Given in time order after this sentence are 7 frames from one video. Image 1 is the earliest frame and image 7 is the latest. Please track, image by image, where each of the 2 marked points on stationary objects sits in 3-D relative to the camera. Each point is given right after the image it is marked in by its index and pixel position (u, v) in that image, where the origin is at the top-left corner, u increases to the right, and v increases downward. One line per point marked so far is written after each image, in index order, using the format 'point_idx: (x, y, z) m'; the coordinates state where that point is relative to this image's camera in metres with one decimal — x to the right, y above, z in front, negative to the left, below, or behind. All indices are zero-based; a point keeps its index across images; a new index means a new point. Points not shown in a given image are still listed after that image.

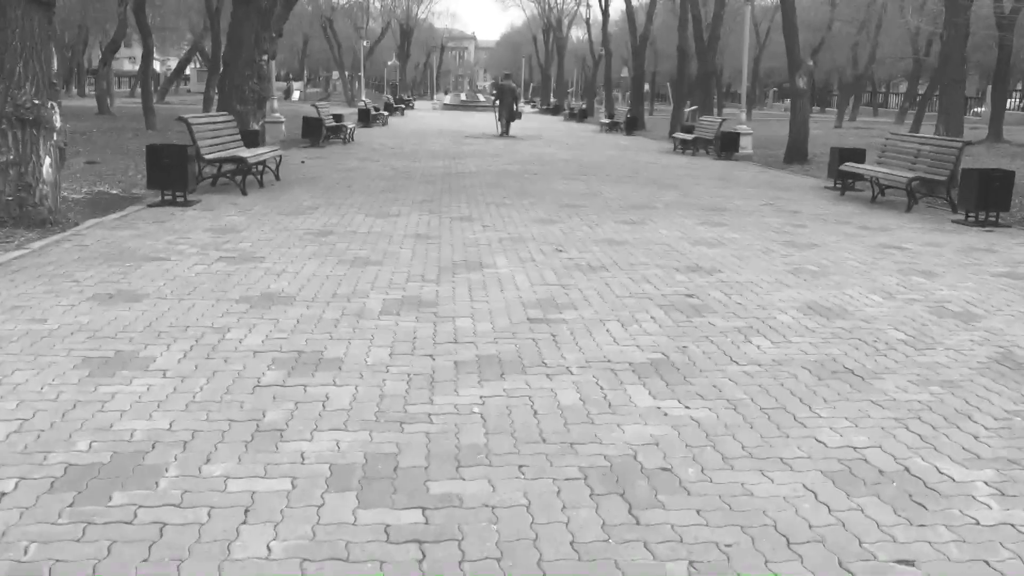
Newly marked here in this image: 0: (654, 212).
0: (+5.0, +2.7, +13.1) m
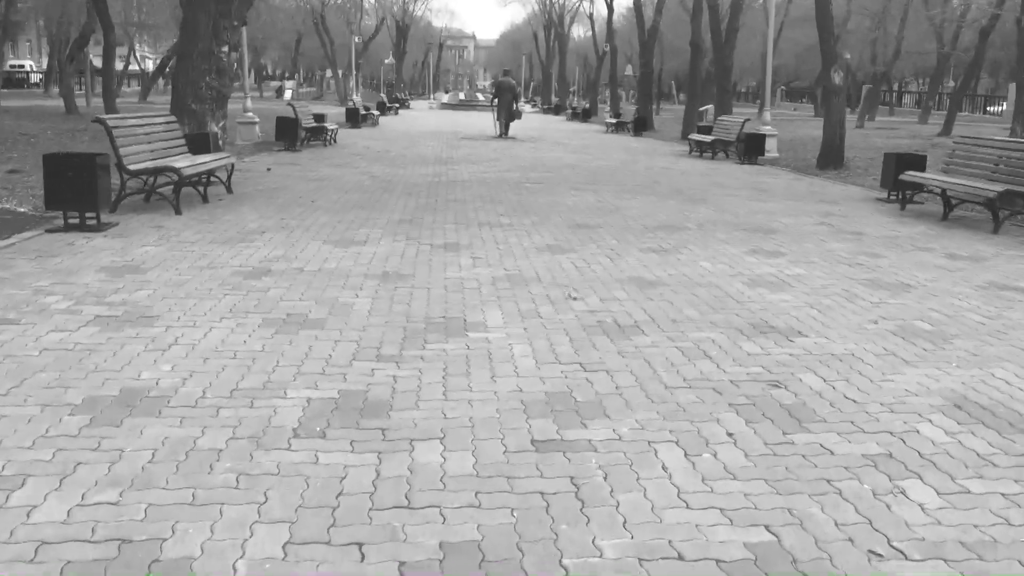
0: (+4.9, +1.5, +10.6) m
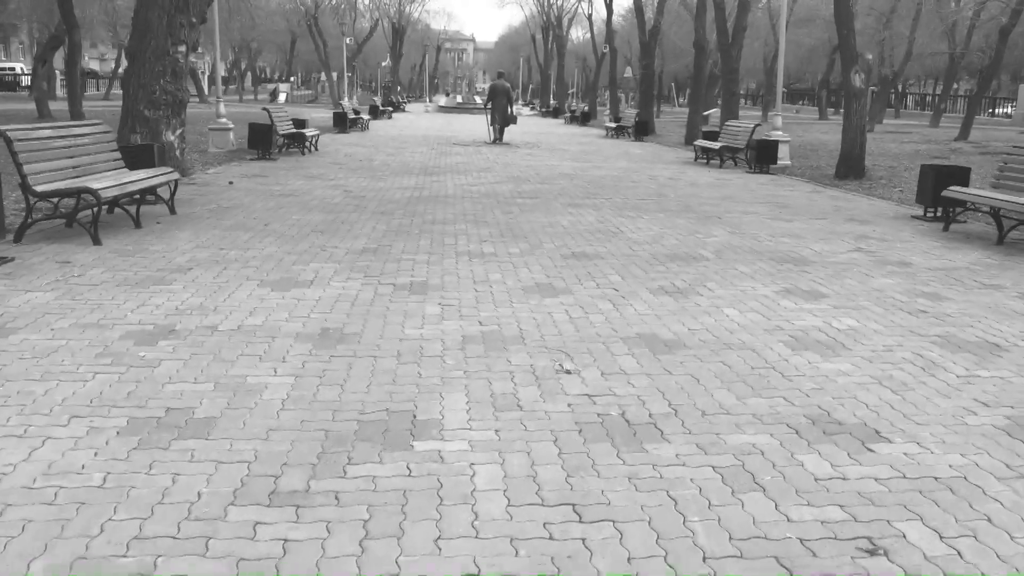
0: (+4.5, +0.4, +8.8) m
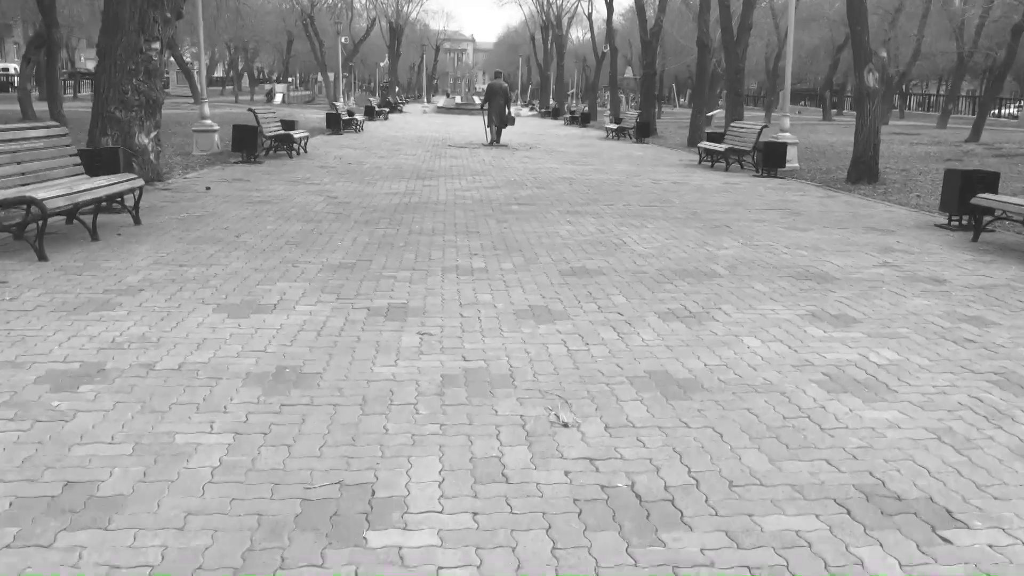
0: (+4.4, 0.0, +7.9) m
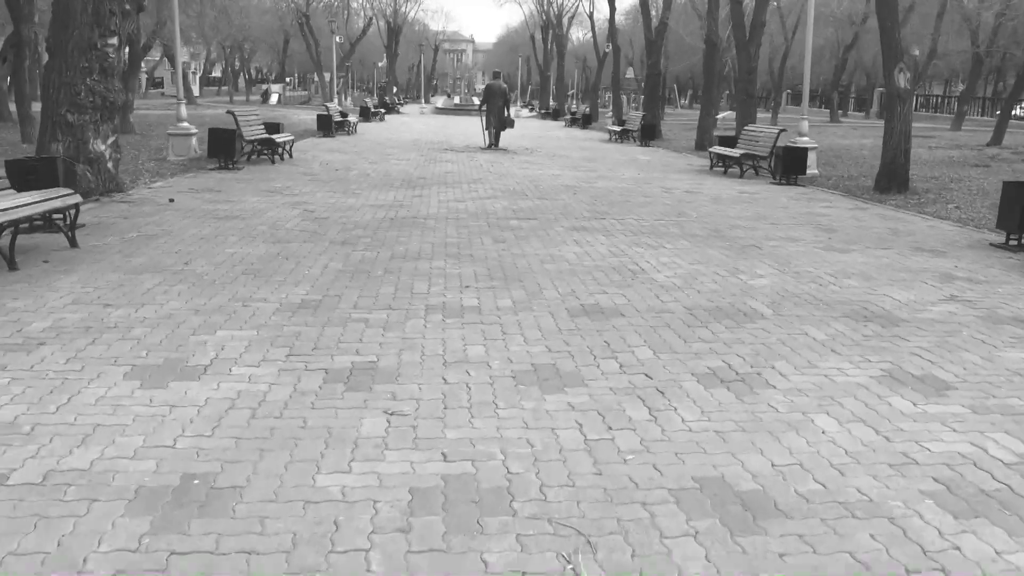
0: (+4.3, -0.8, +6.4) m
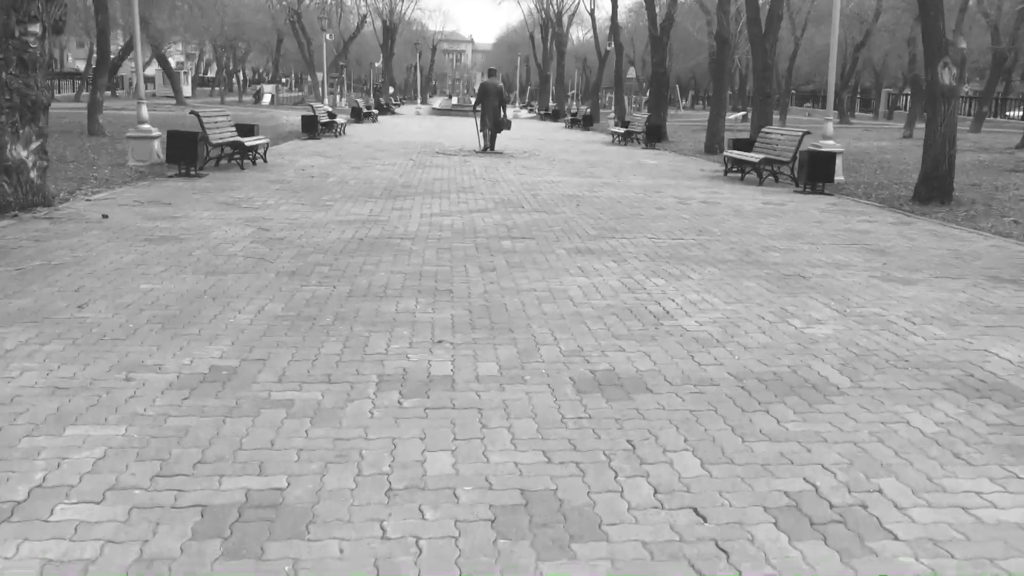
0: (+4.1, -1.7, +4.5) m
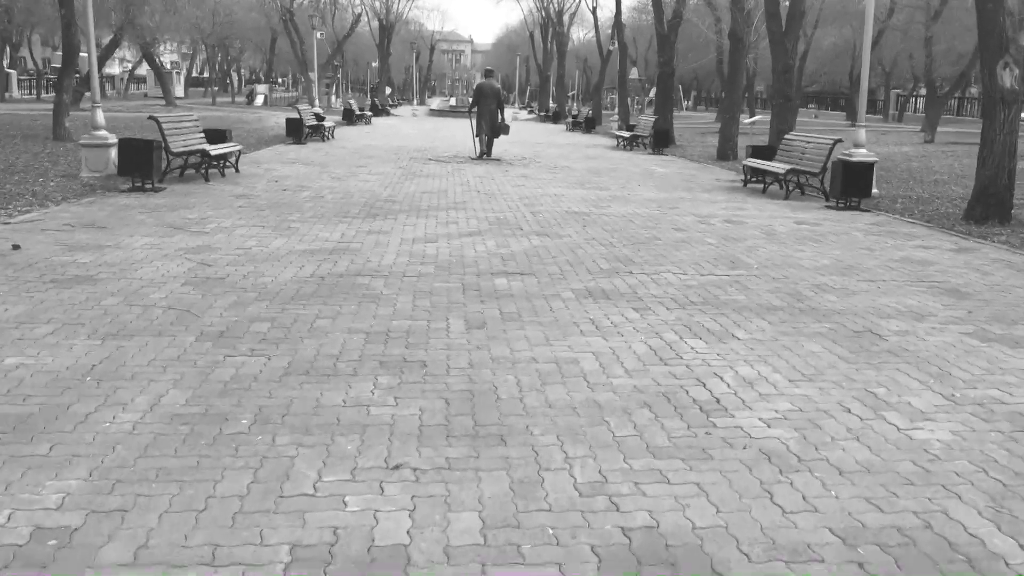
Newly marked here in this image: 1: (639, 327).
0: (+4.0, -2.8, +2.7) m
1: (+2.3, -0.7, +6.7) m
